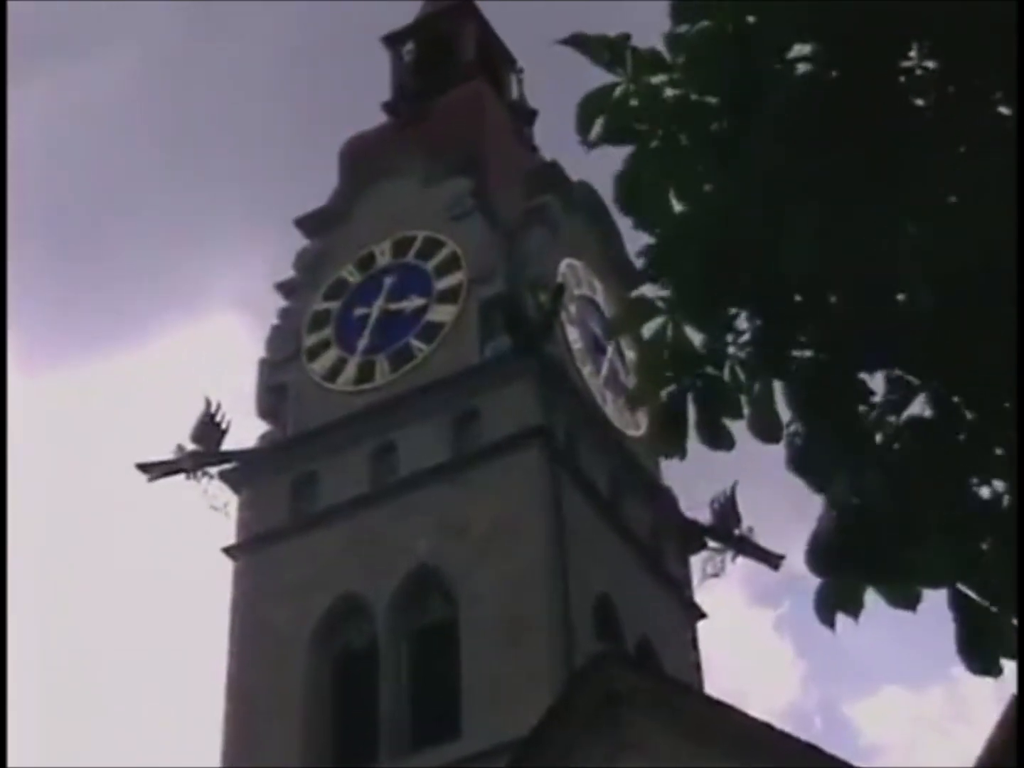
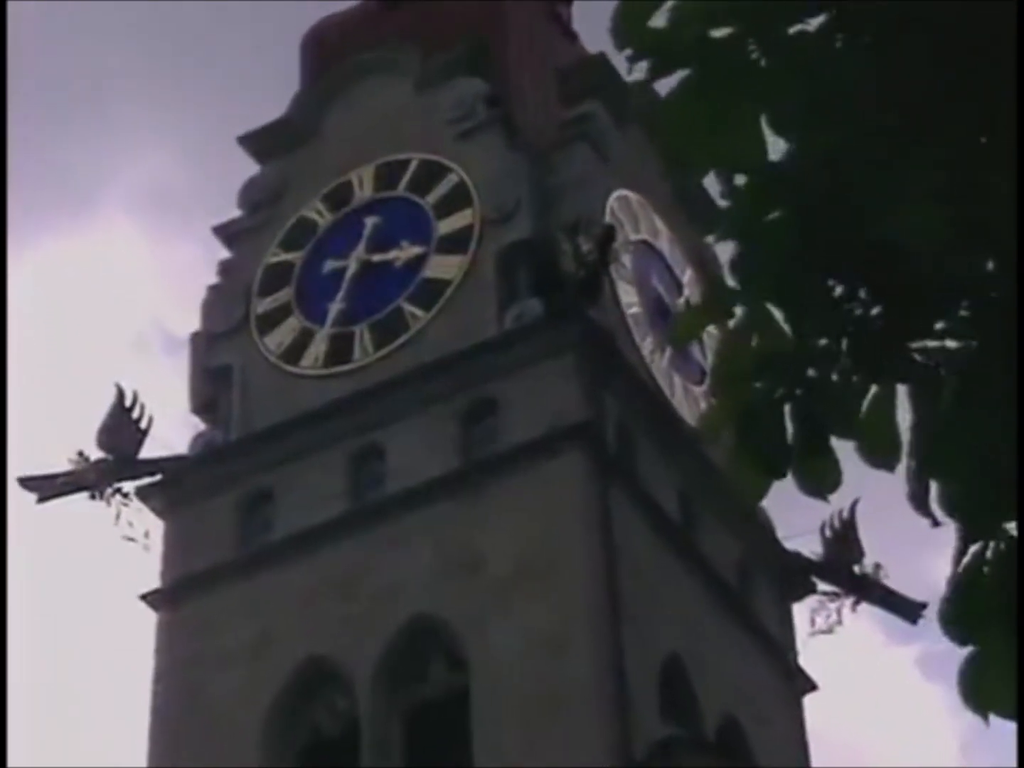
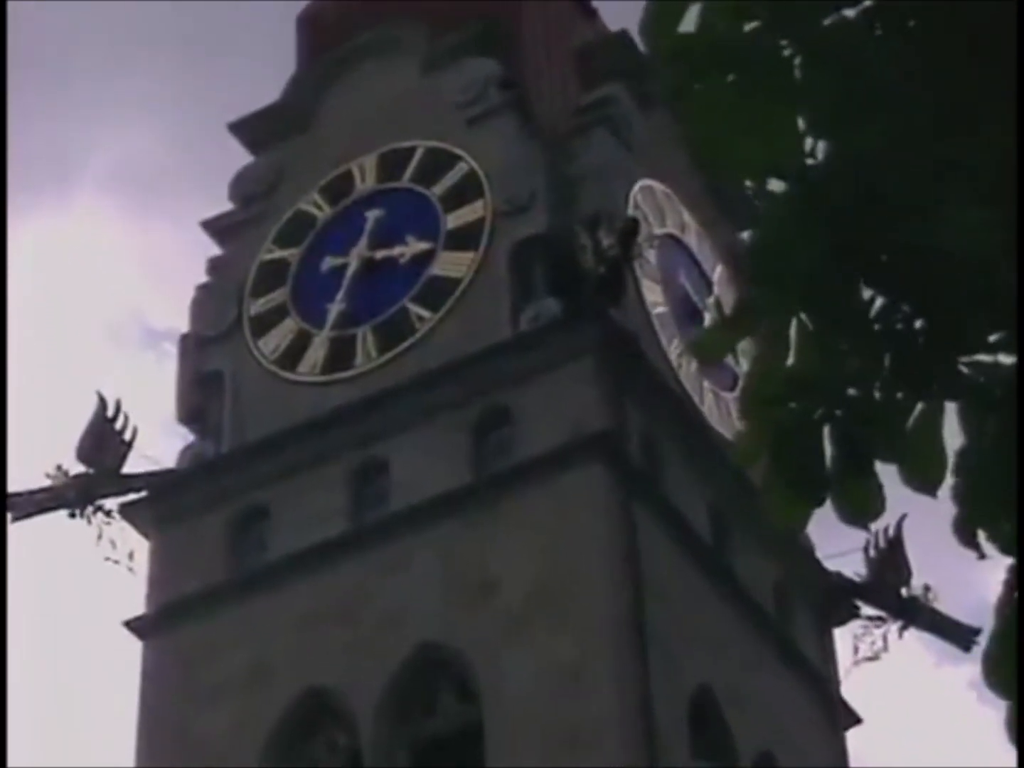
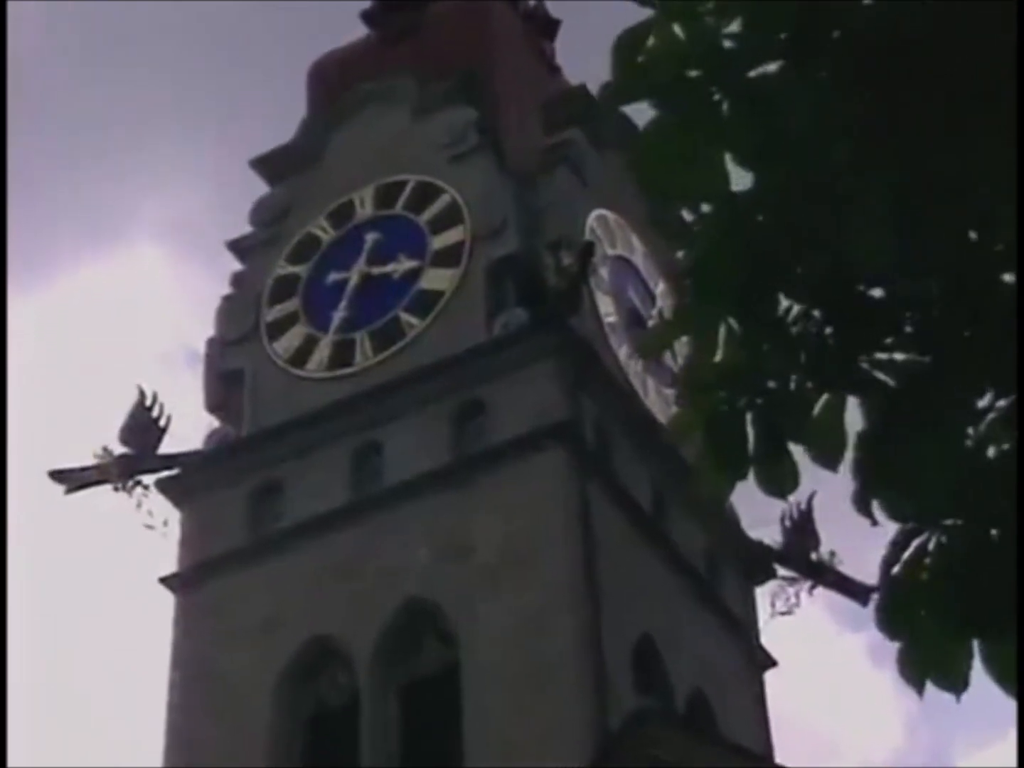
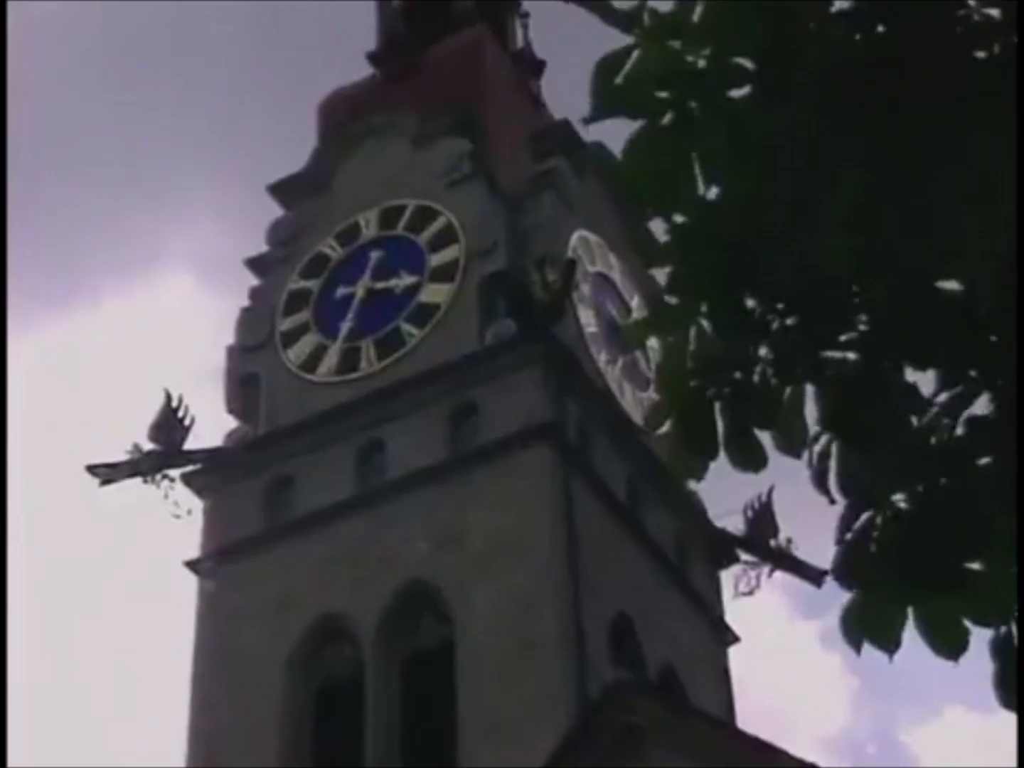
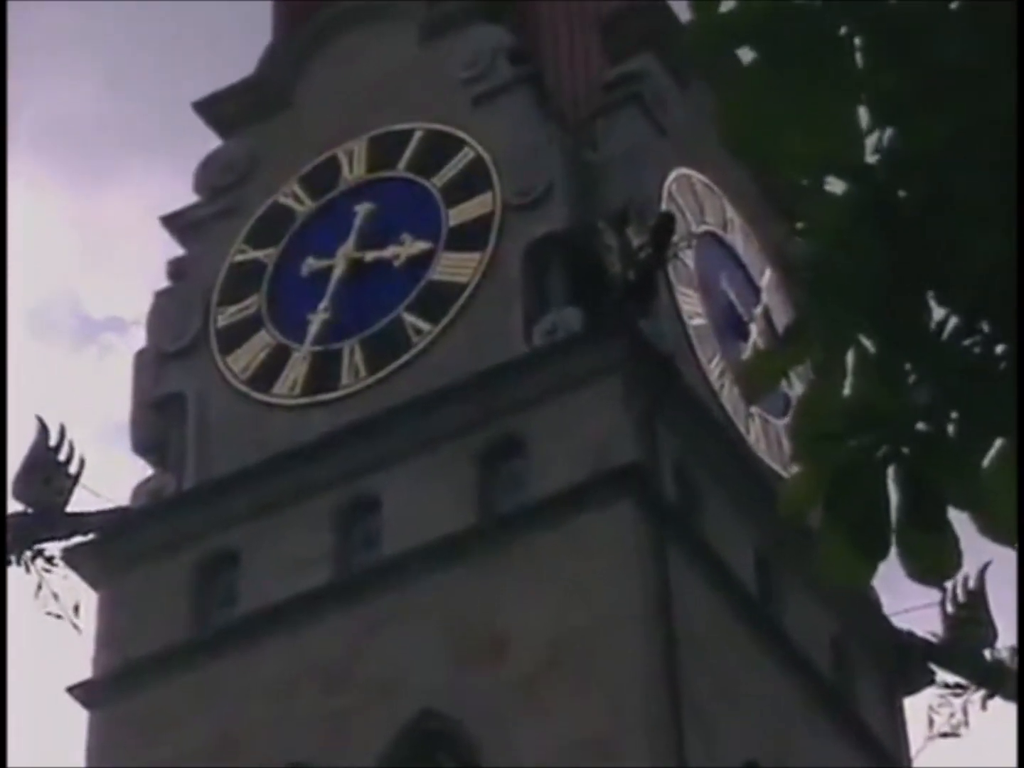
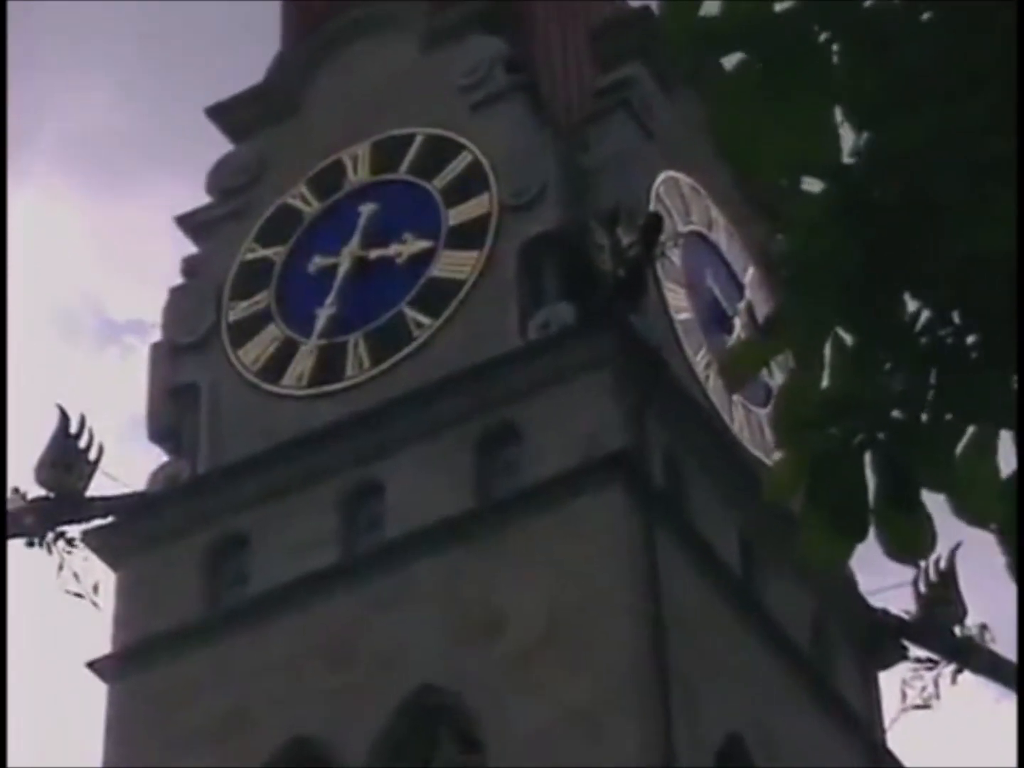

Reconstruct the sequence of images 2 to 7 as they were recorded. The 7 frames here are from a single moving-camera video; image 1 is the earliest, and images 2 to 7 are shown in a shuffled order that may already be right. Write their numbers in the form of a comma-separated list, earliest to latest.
5, 4, 2, 3, 7, 6
